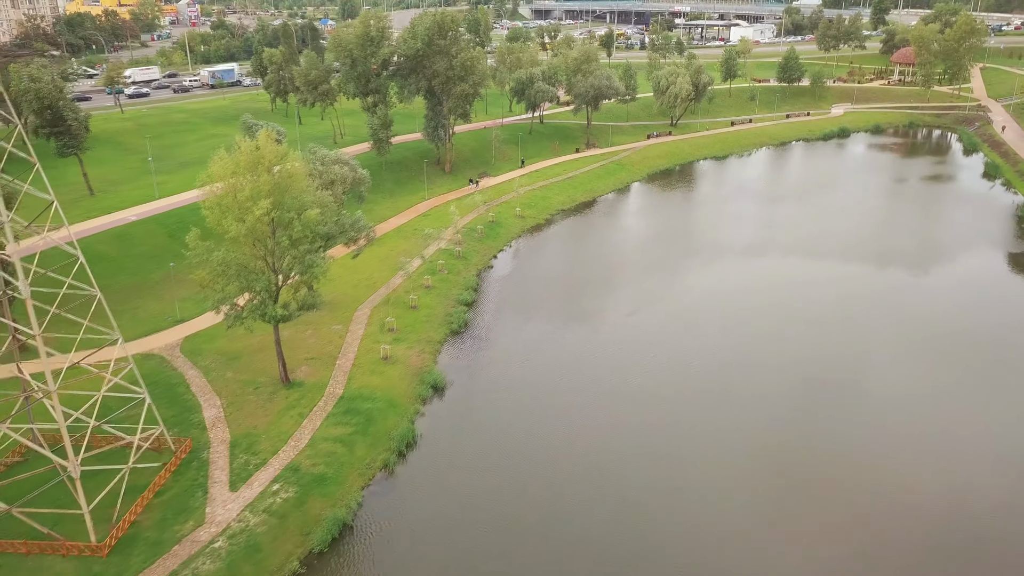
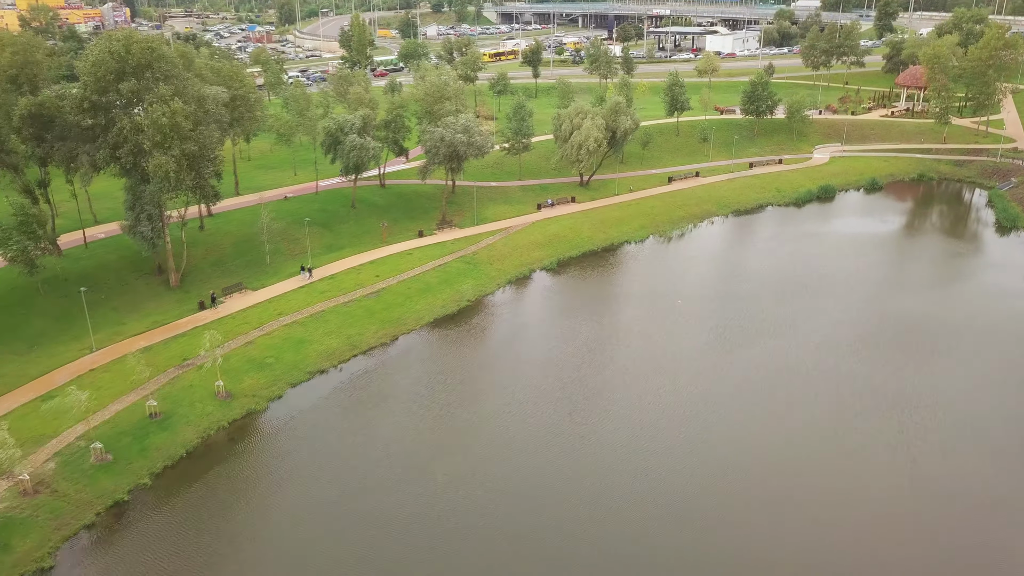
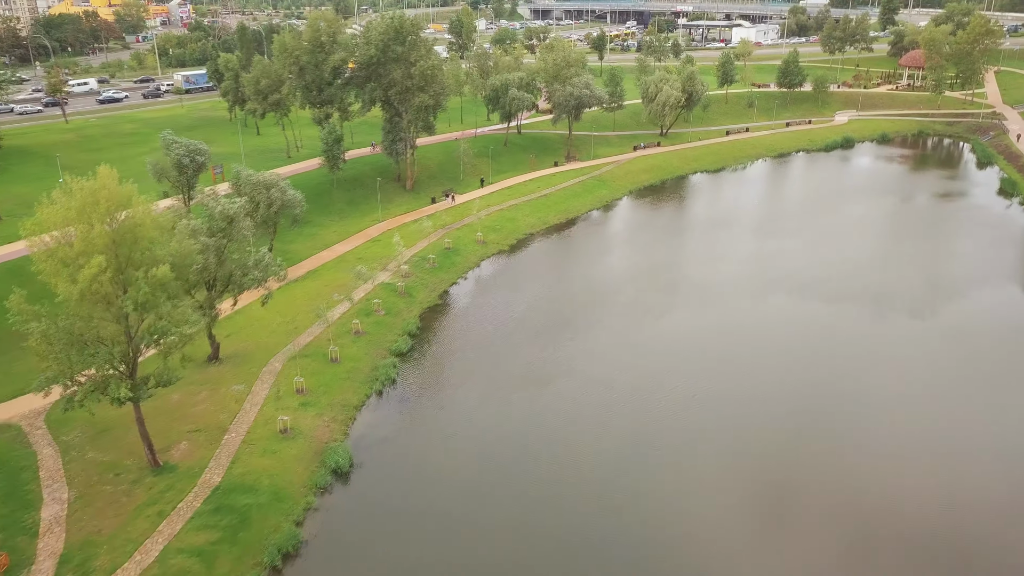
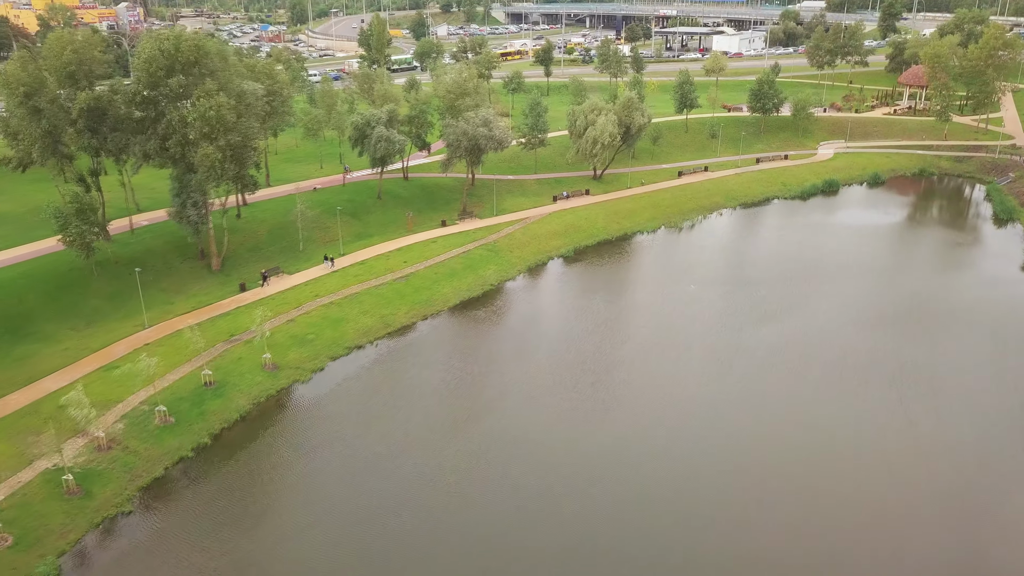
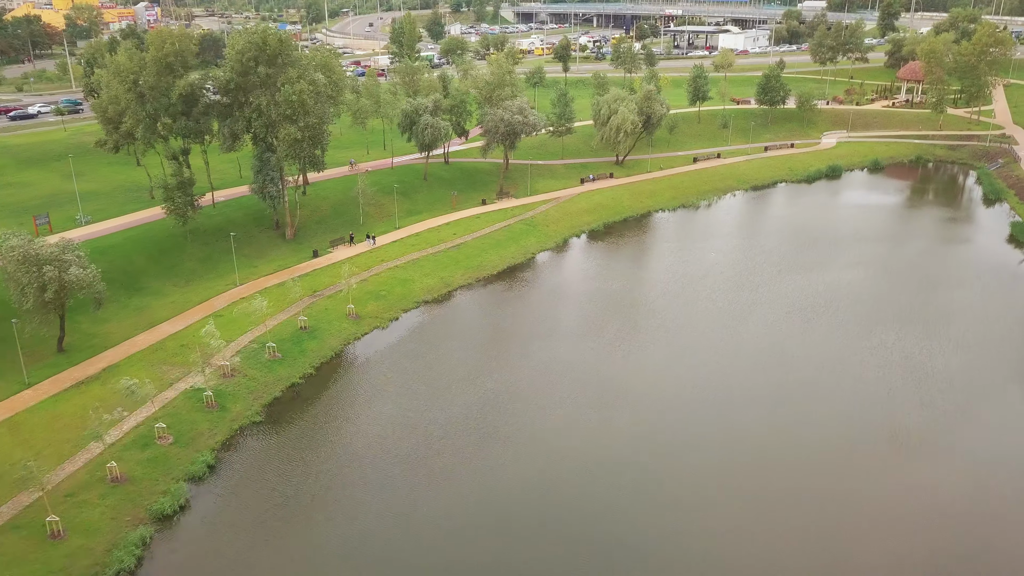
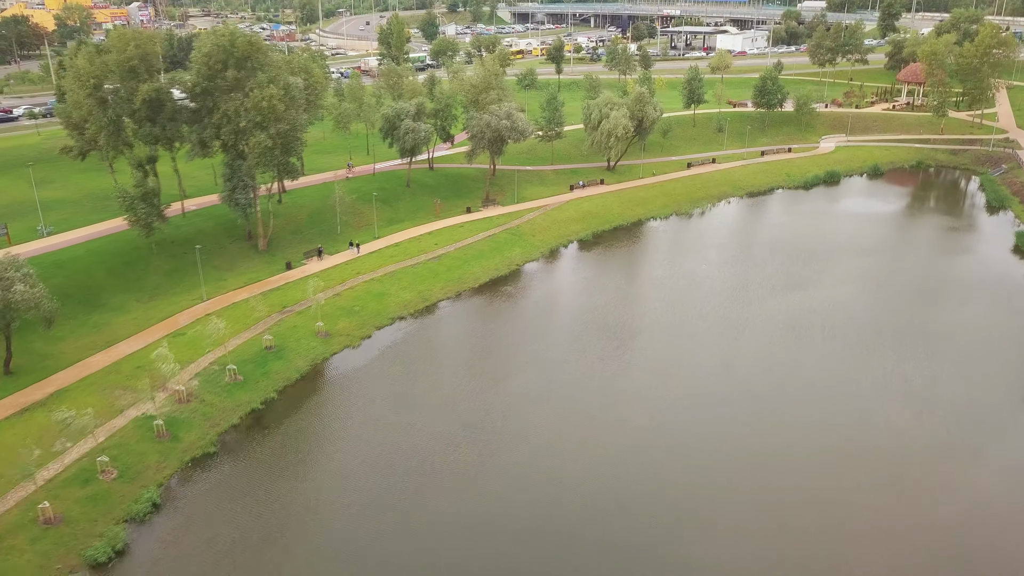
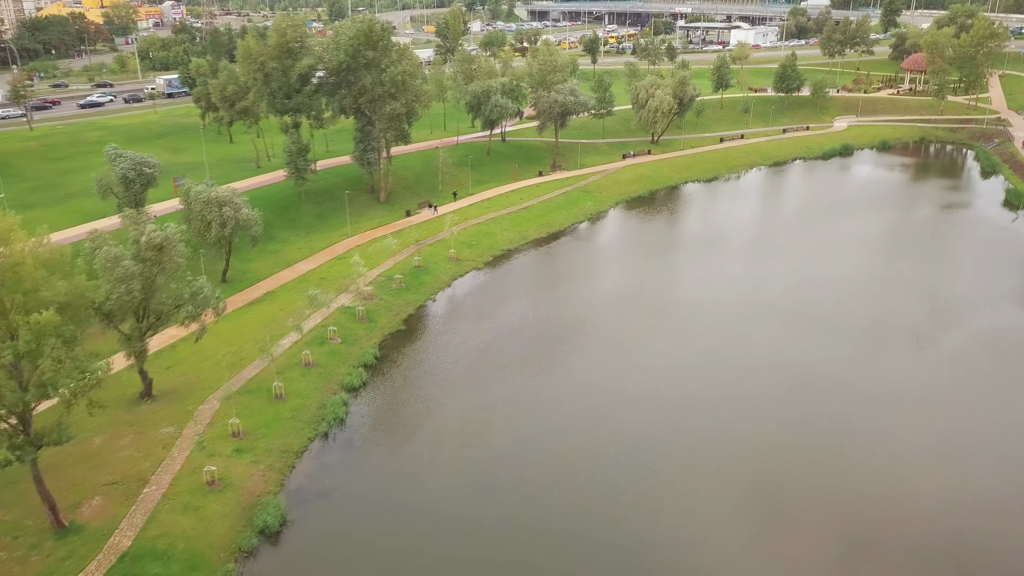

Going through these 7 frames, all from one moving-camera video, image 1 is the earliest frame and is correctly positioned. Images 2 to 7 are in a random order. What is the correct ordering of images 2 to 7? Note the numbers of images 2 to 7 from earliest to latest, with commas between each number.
3, 7, 5, 6, 4, 2
